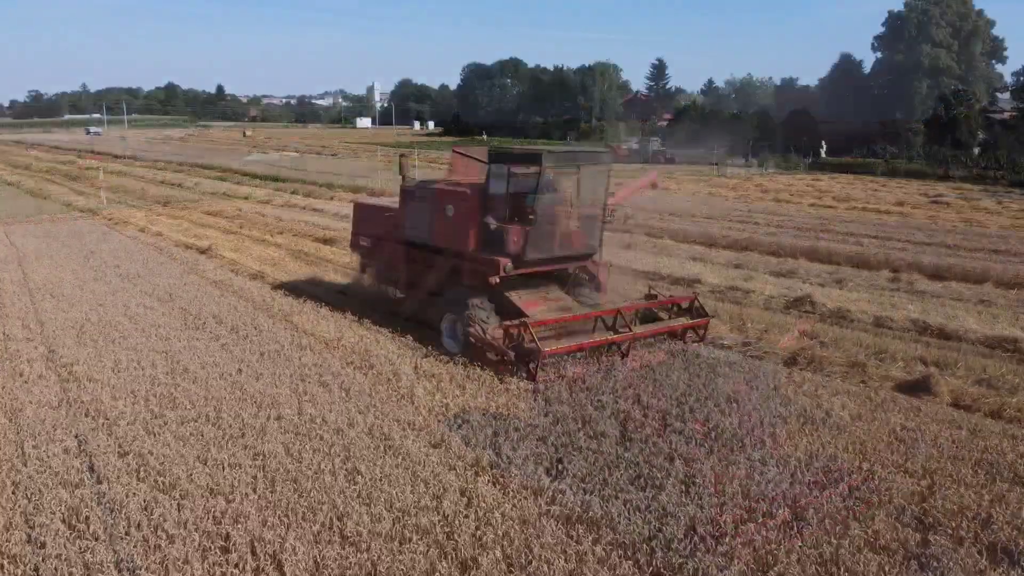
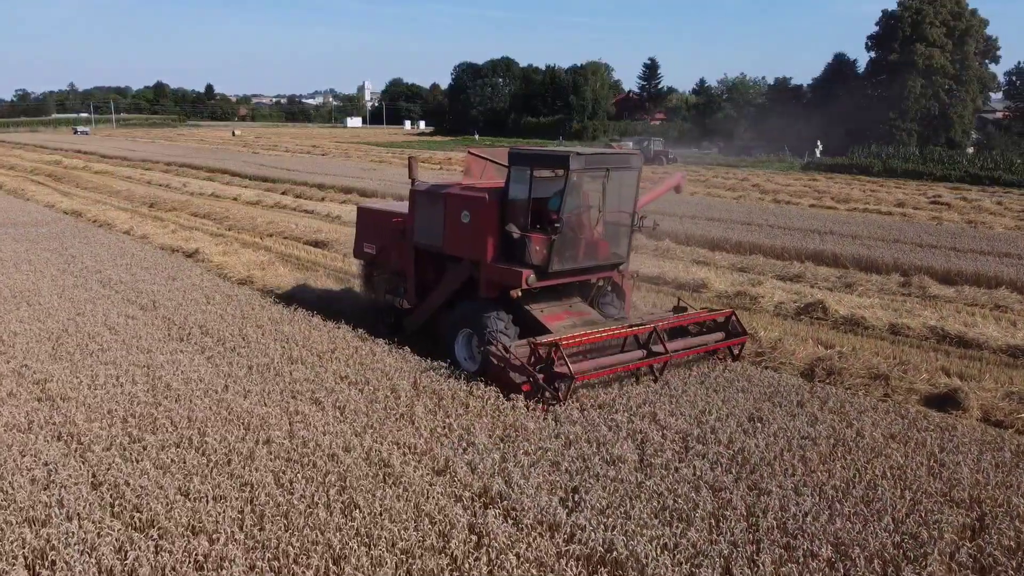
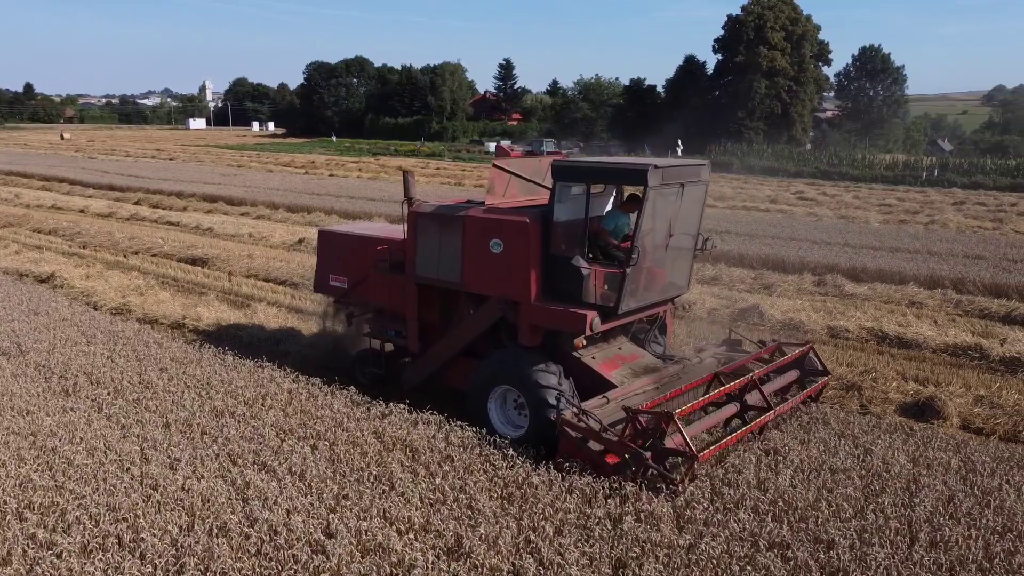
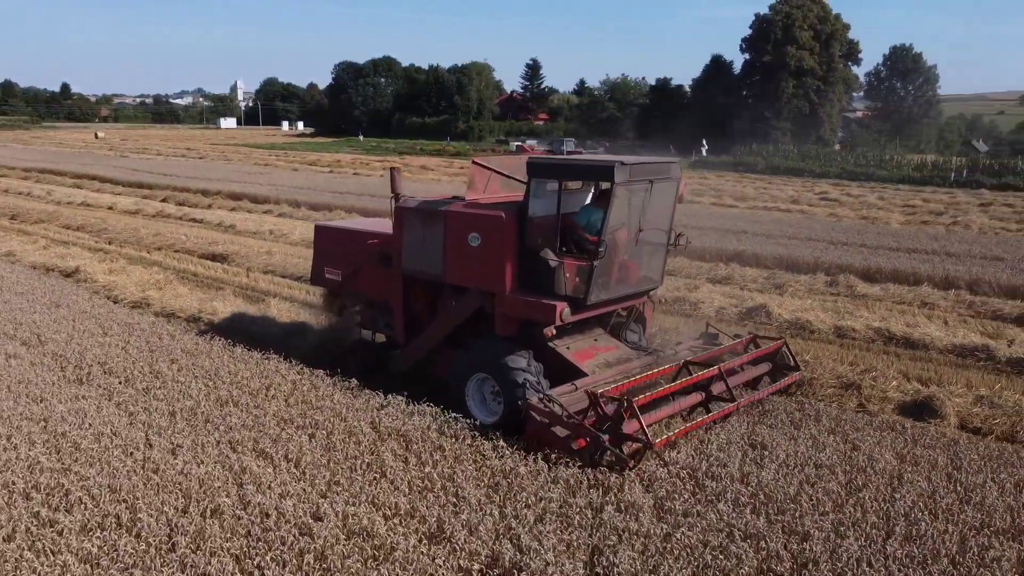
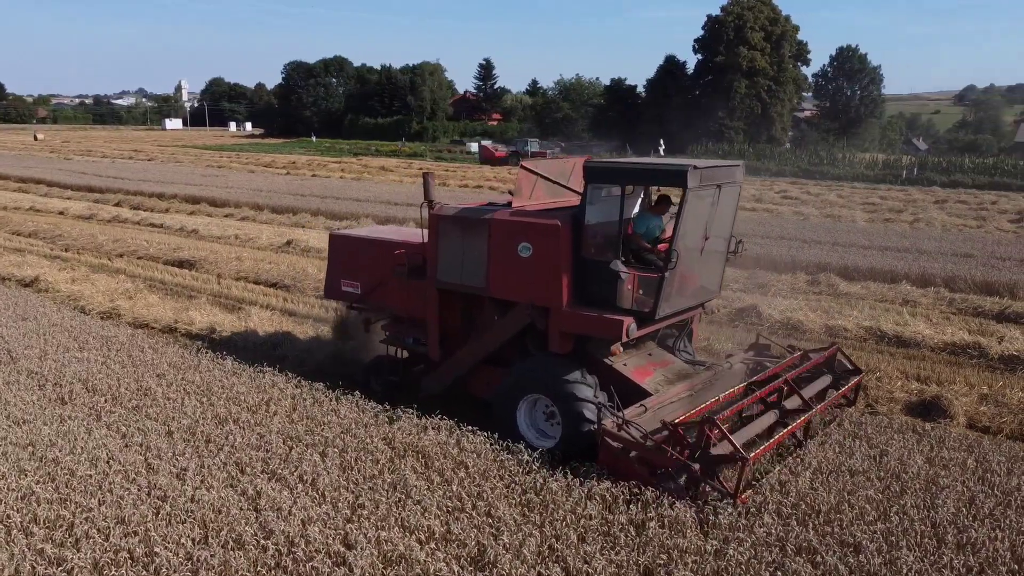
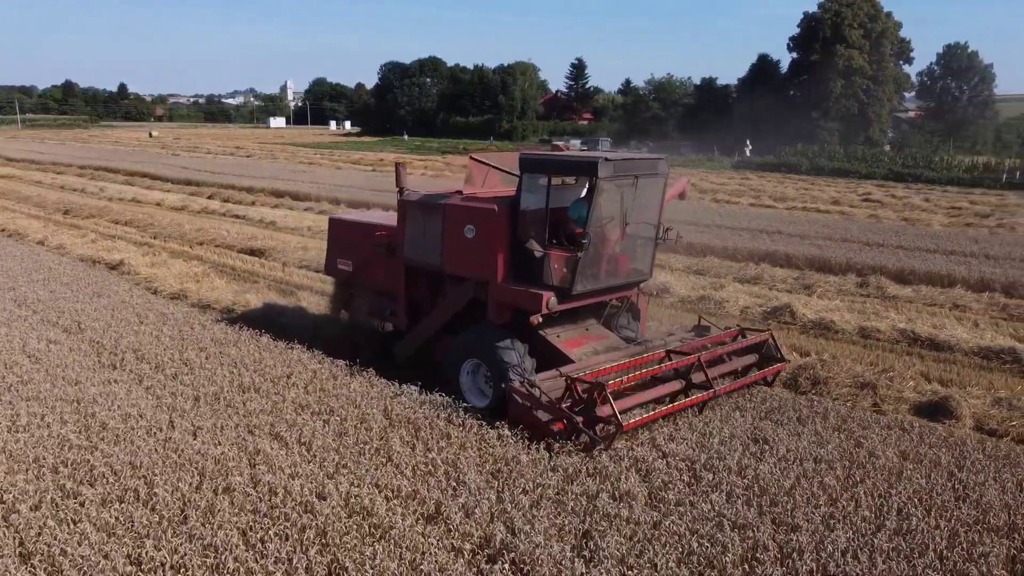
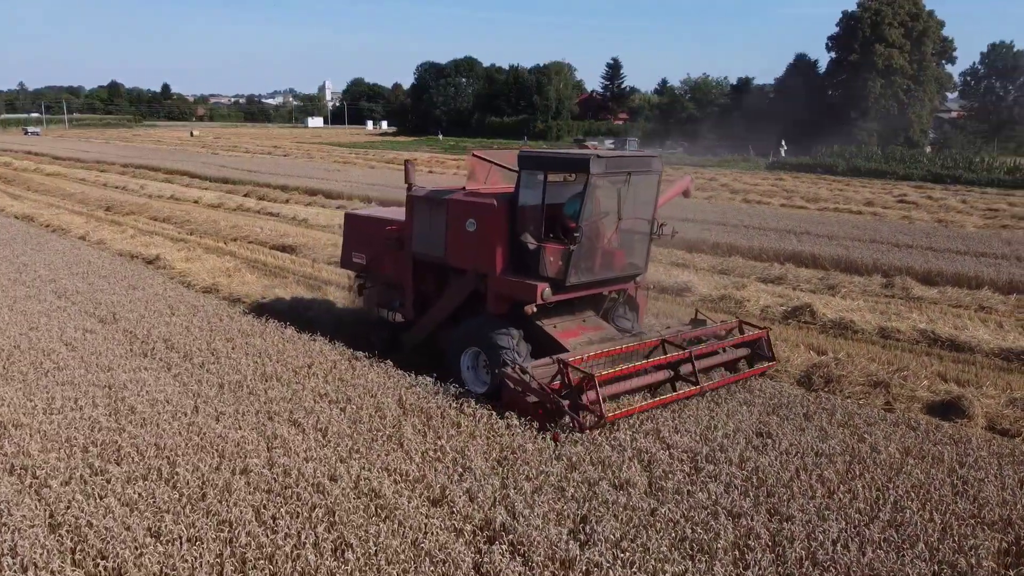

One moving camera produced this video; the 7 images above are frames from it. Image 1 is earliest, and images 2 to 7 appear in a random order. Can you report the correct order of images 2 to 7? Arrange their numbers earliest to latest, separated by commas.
2, 7, 6, 4, 3, 5
